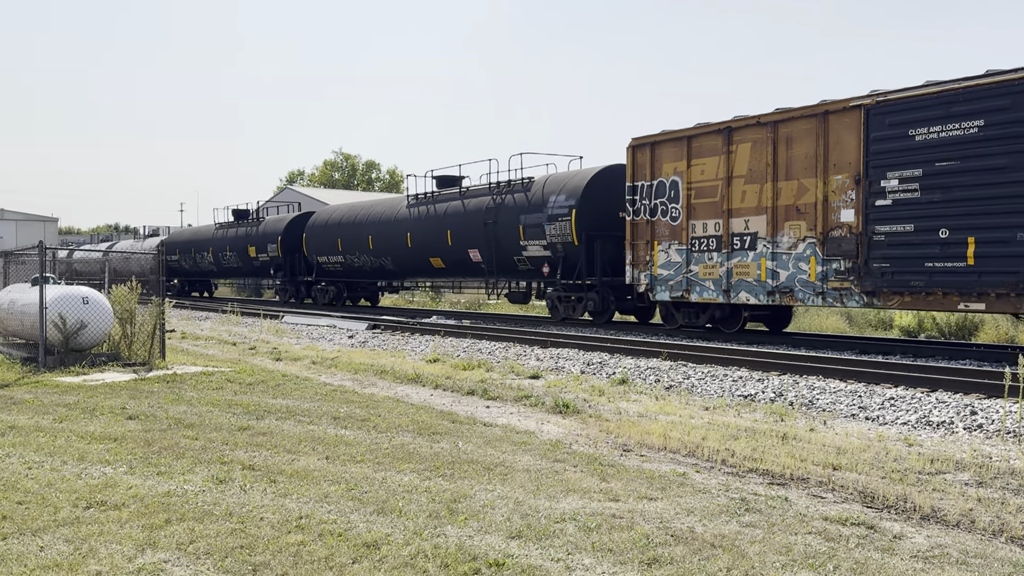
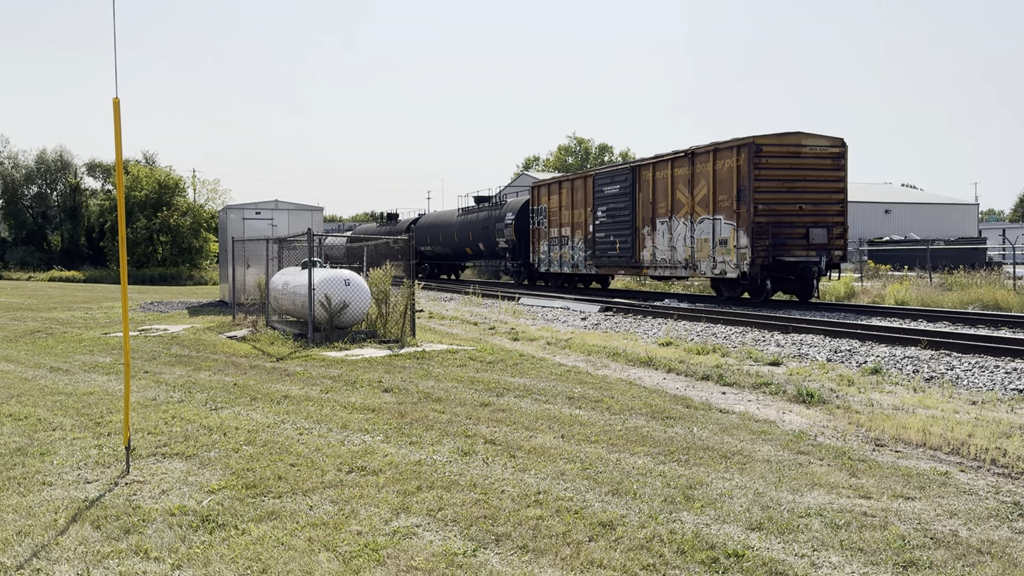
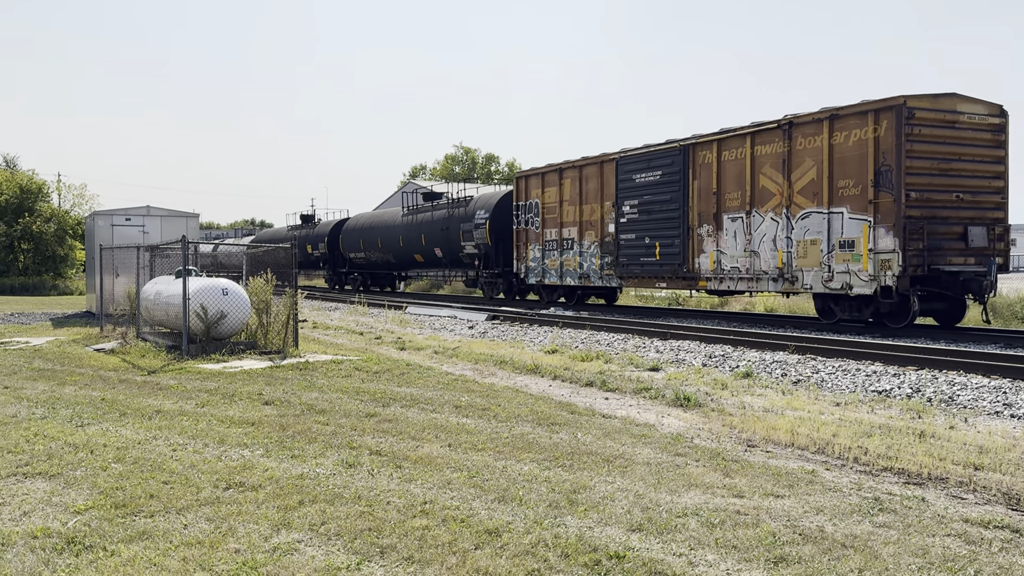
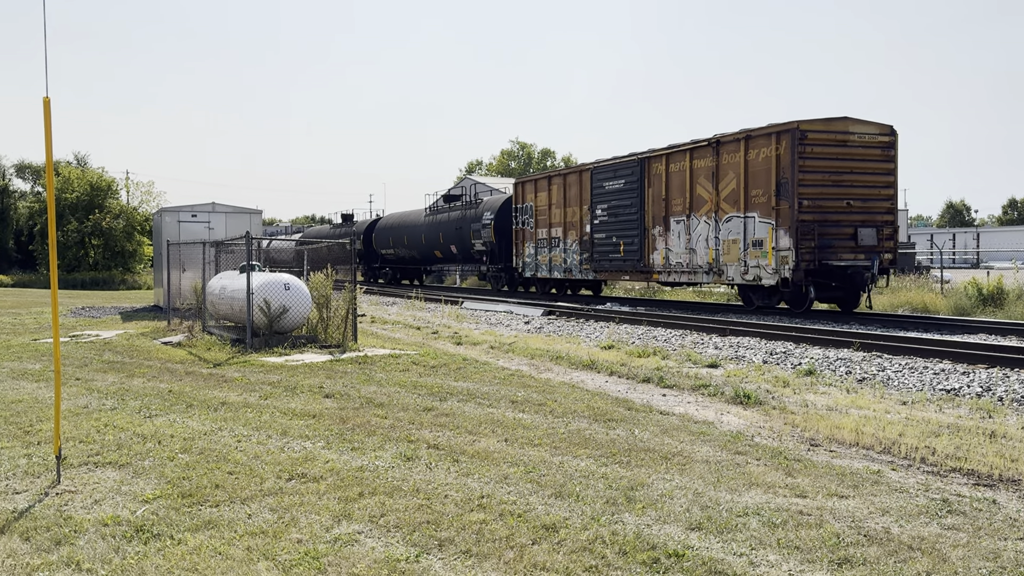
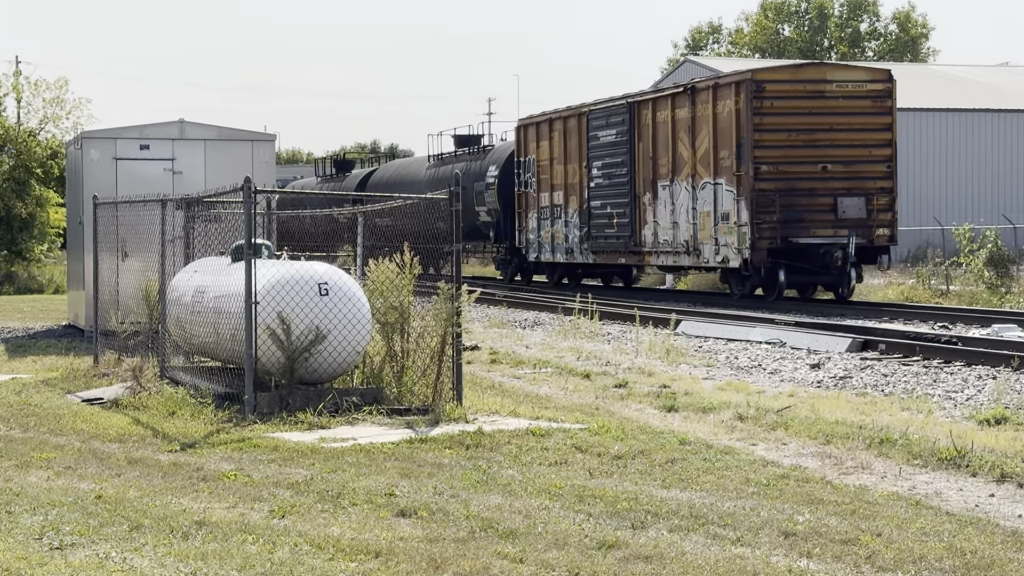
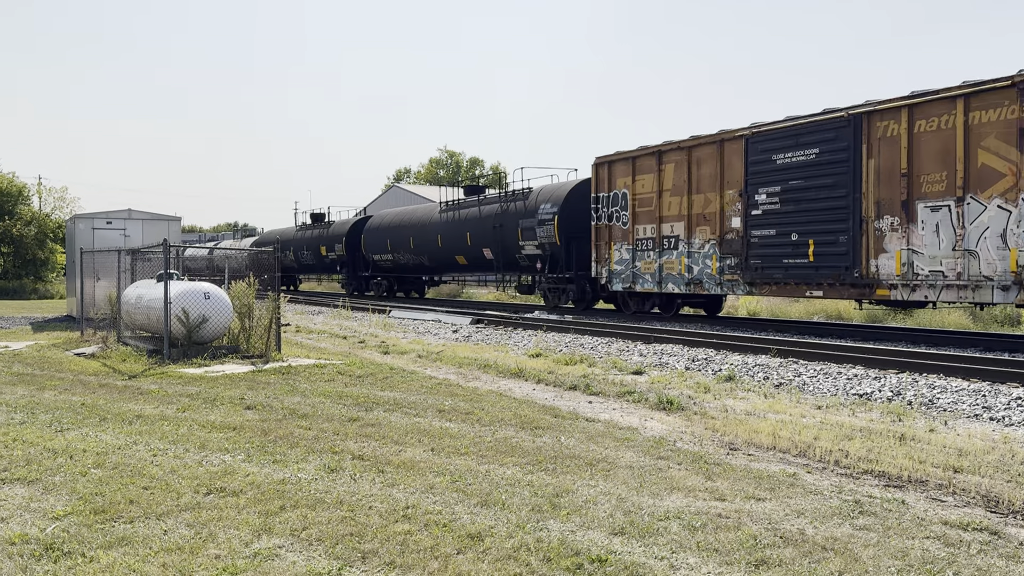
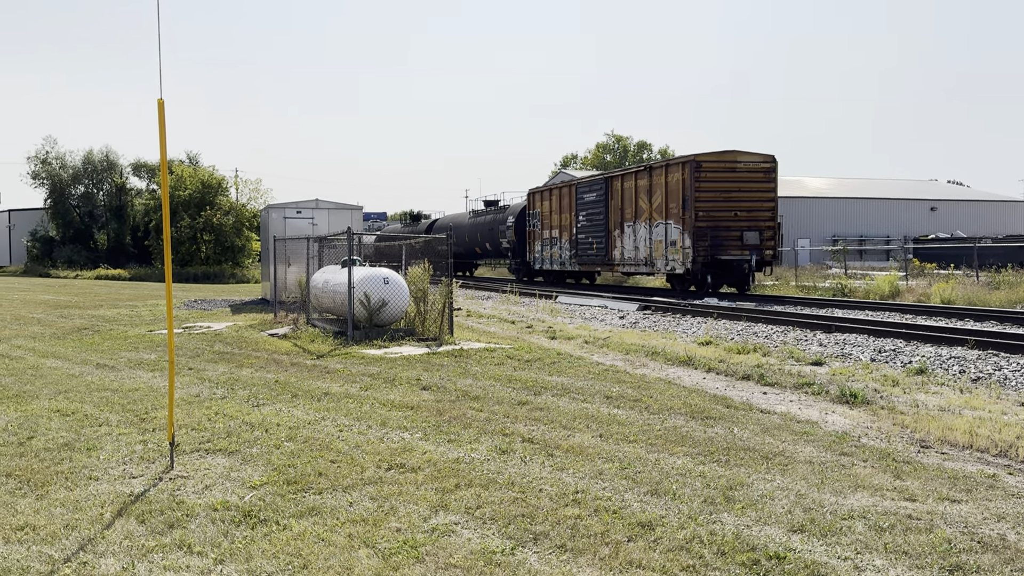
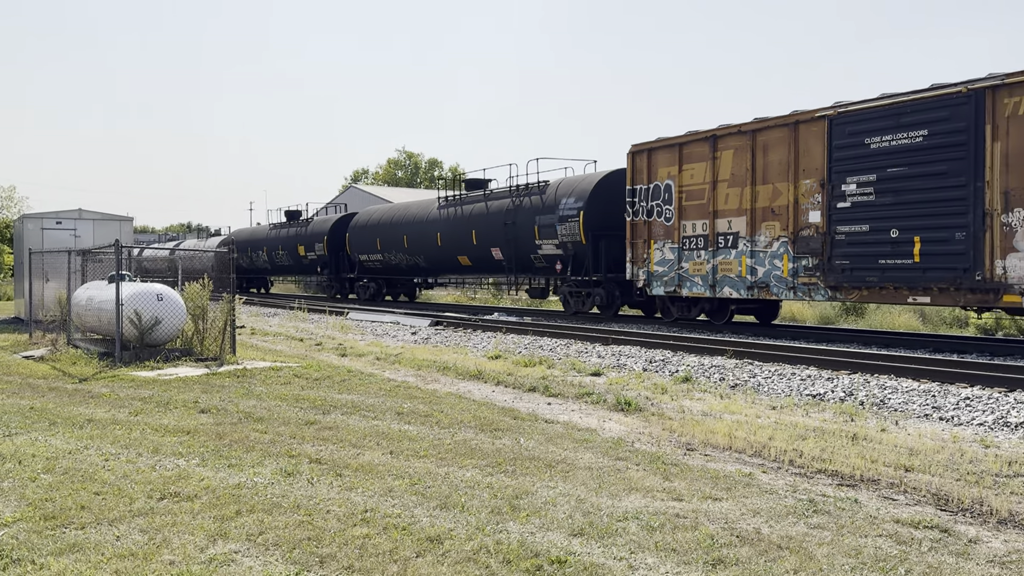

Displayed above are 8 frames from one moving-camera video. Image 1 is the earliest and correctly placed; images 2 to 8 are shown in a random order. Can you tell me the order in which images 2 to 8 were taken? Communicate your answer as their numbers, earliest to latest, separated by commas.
8, 6, 3, 4, 2, 7, 5
